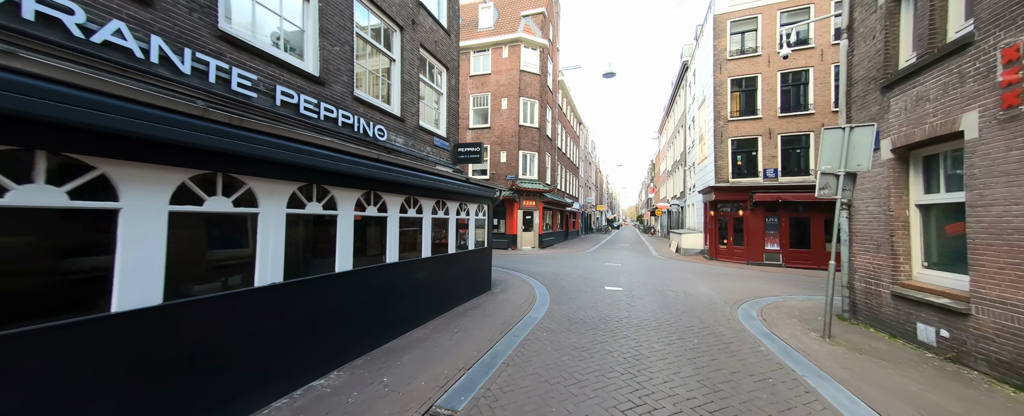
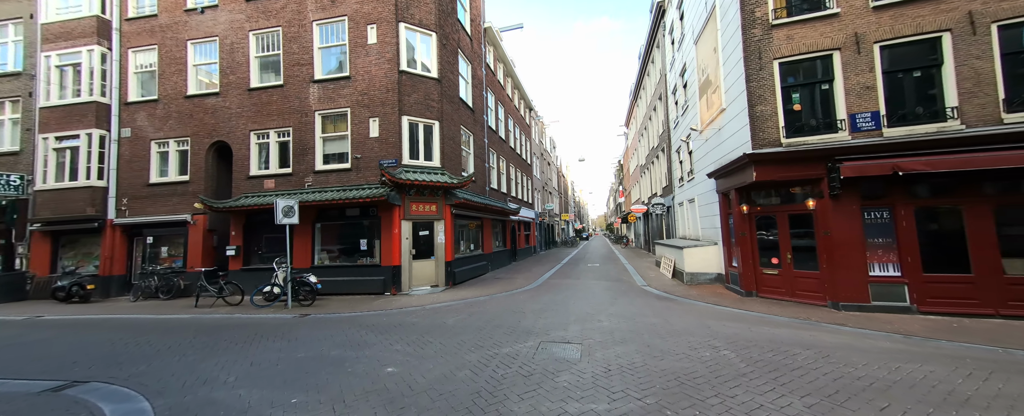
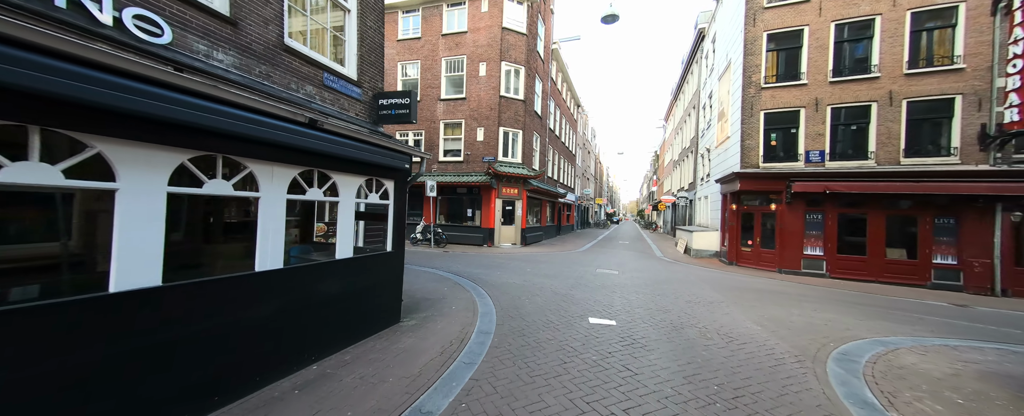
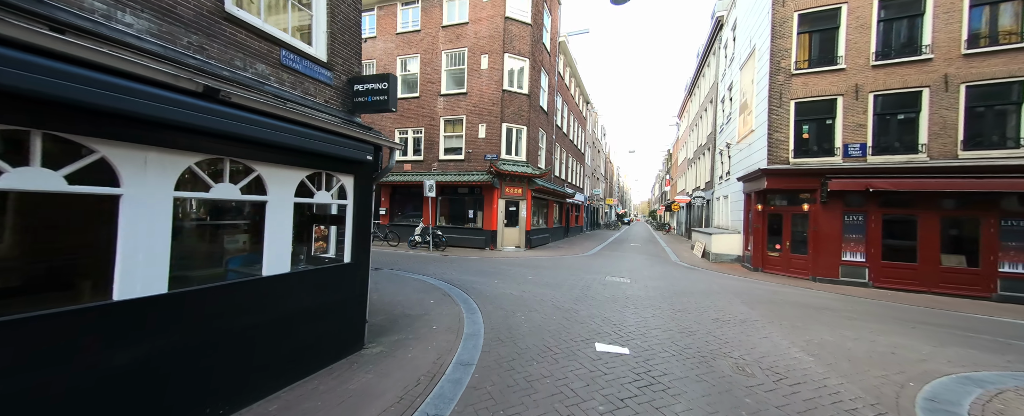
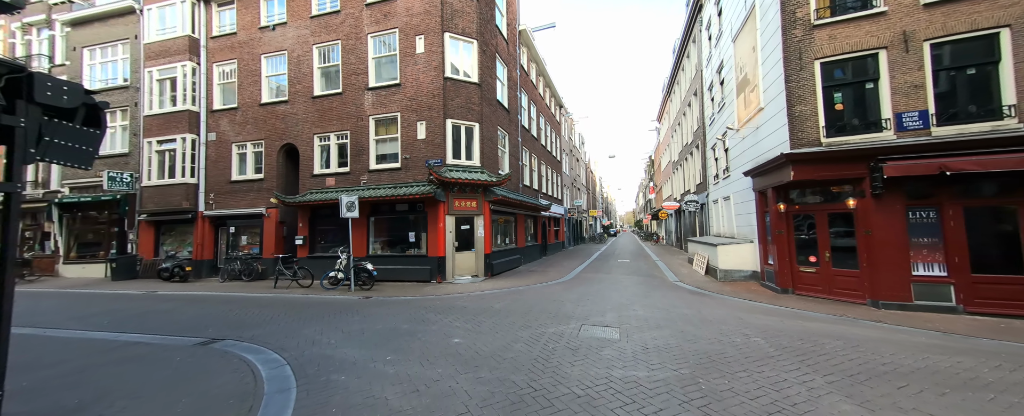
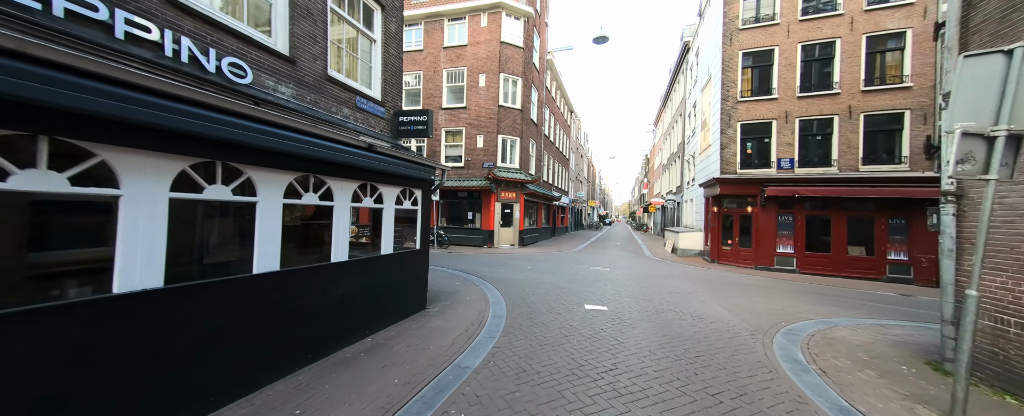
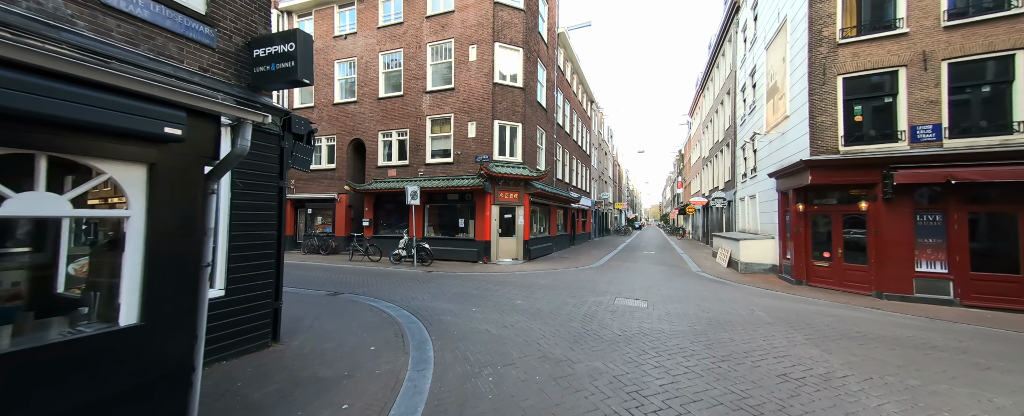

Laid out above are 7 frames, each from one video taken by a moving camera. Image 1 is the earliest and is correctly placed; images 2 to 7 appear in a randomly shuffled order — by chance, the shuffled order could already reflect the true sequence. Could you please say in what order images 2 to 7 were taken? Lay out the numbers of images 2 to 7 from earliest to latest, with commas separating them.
6, 3, 4, 7, 5, 2
